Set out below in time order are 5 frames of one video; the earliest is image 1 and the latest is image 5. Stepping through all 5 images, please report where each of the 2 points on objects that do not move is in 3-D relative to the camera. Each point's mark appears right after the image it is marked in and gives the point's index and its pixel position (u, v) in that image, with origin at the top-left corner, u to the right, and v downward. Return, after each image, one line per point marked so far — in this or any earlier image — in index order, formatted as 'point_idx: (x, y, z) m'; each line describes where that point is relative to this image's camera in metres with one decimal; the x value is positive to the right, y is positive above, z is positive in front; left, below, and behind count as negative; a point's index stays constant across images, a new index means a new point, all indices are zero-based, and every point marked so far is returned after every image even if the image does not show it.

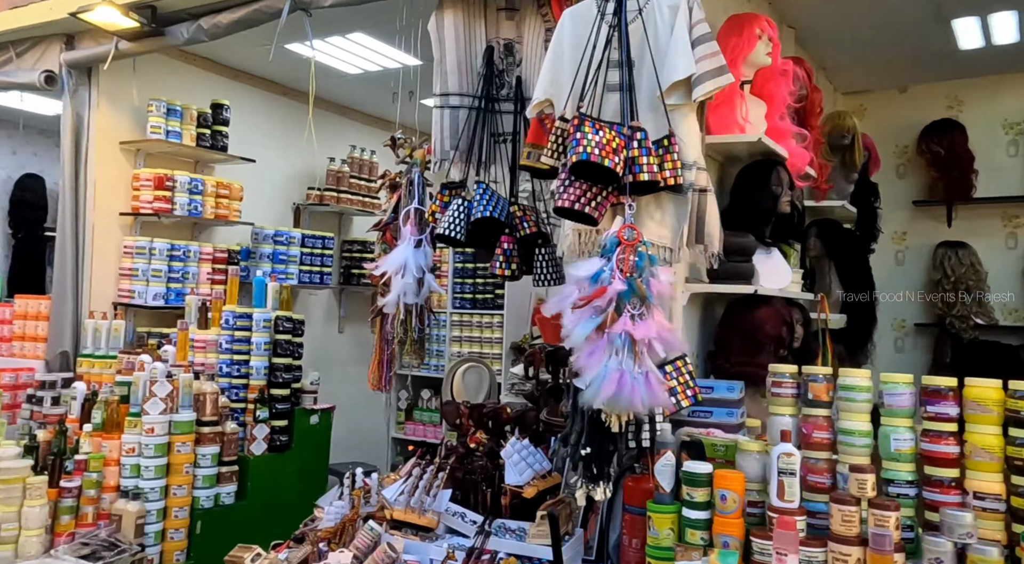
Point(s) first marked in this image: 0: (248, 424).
0: (-1.0, -0.6, +3.1) m
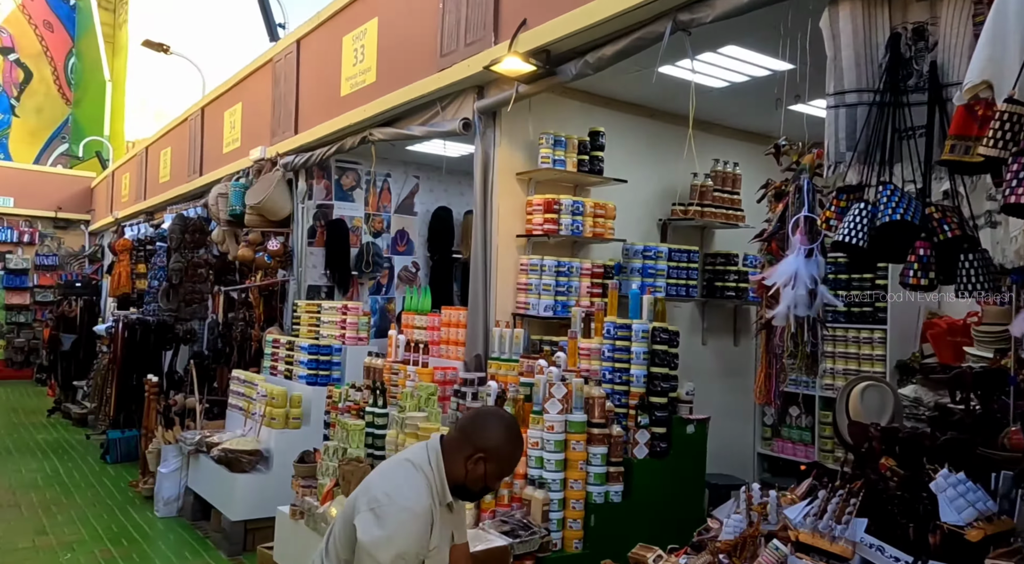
0: (+0.5, -0.6, +3.2) m
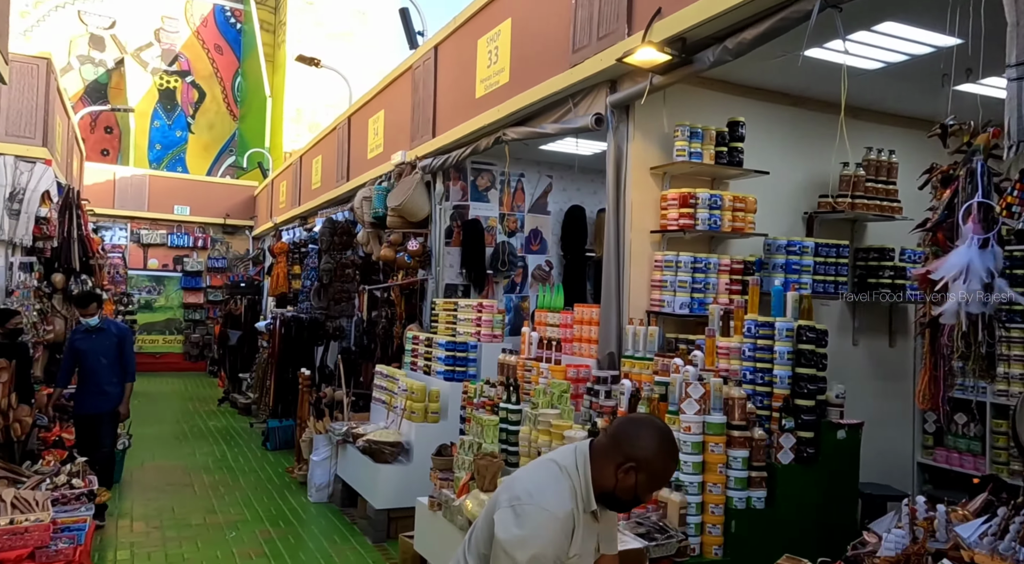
0: (+1.0, -0.6, +3.1) m
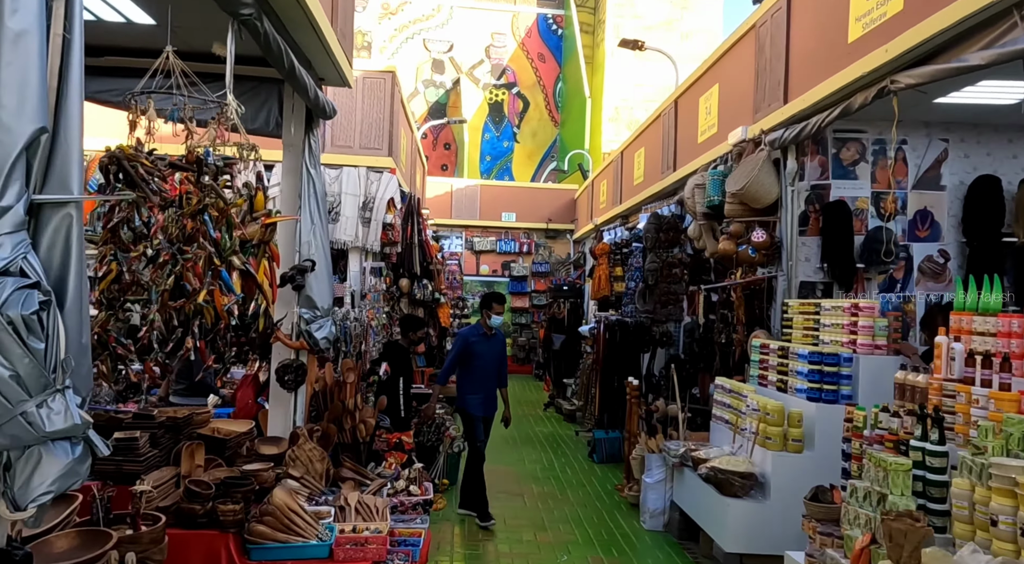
0: (+2.1, -0.6, +1.7) m
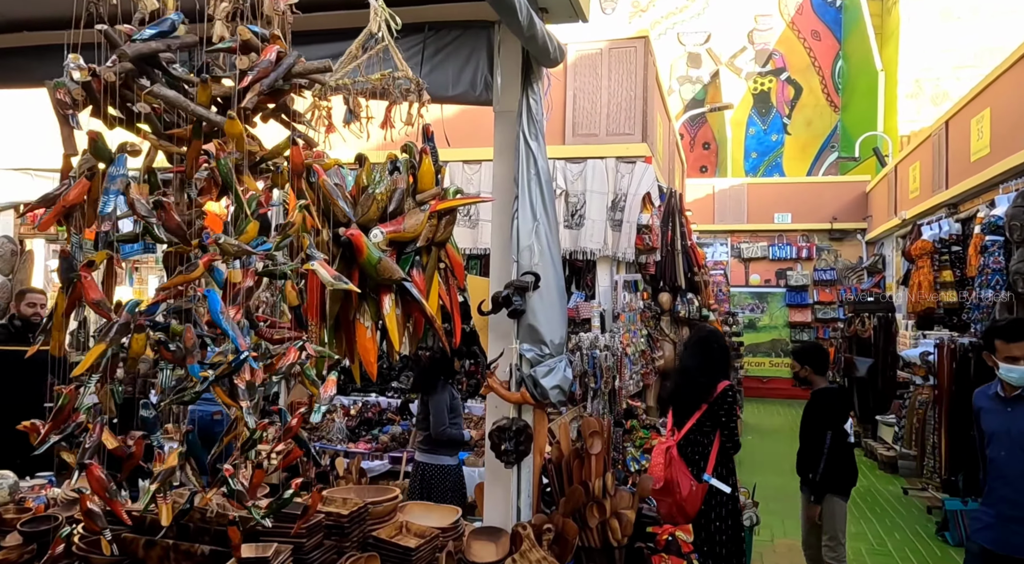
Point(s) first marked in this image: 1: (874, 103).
0: (+2.4, -0.5, -0.5) m
1: (+6.1, +3.1, +13.4) m
